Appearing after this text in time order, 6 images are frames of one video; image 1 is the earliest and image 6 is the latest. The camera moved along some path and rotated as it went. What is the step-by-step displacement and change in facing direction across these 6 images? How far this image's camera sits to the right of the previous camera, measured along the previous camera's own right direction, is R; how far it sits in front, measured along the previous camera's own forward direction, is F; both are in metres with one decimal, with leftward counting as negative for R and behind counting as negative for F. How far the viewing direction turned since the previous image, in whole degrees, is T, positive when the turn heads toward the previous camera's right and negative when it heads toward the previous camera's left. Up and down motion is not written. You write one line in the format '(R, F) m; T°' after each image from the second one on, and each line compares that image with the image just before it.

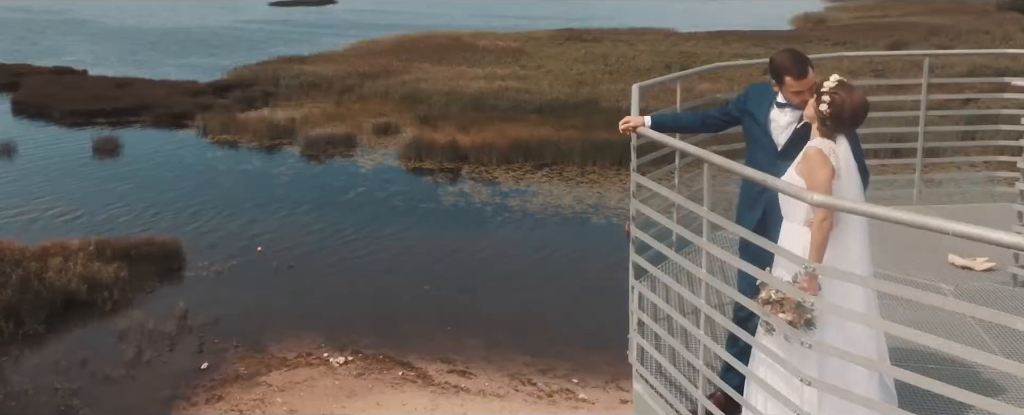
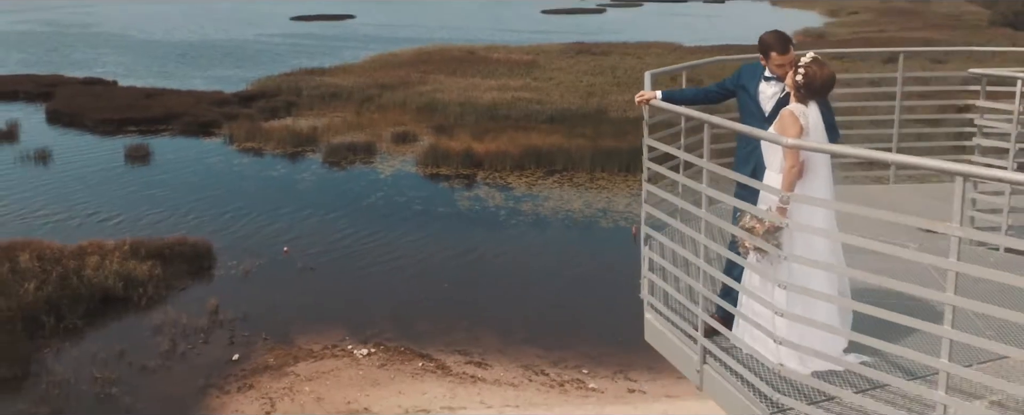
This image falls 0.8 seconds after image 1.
(-0.1, -0.8) m; 0°
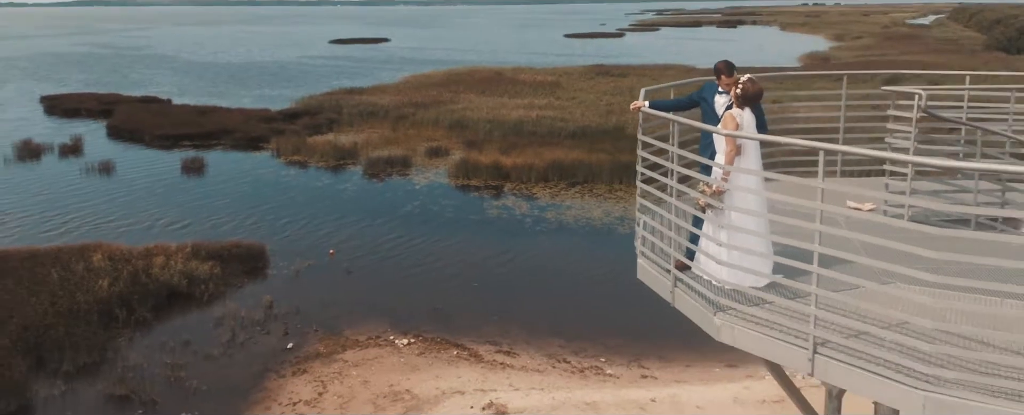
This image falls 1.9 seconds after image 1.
(-0.1, -1.7) m; -1°
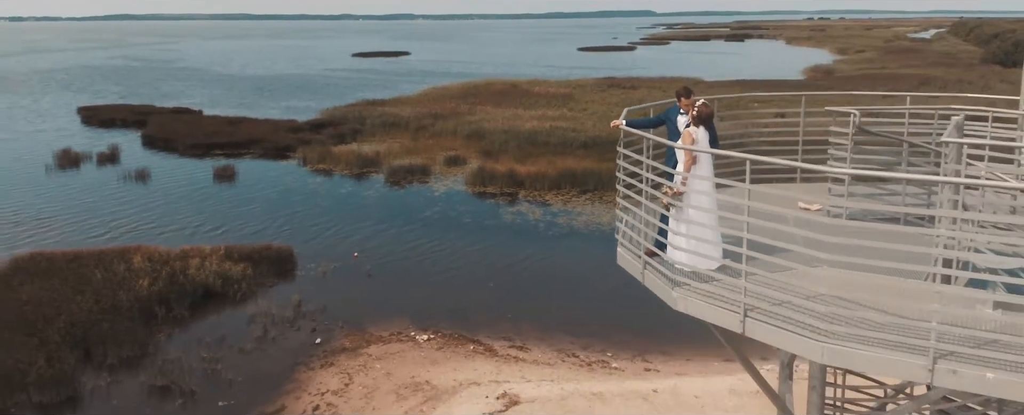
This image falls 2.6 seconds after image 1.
(+0.1, -1.2) m; -1°
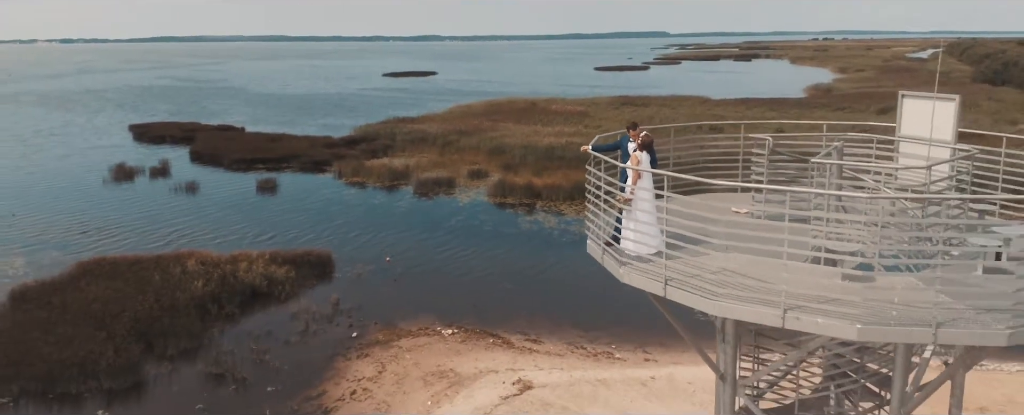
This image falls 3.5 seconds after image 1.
(+0.2, -2.1) m; -1°
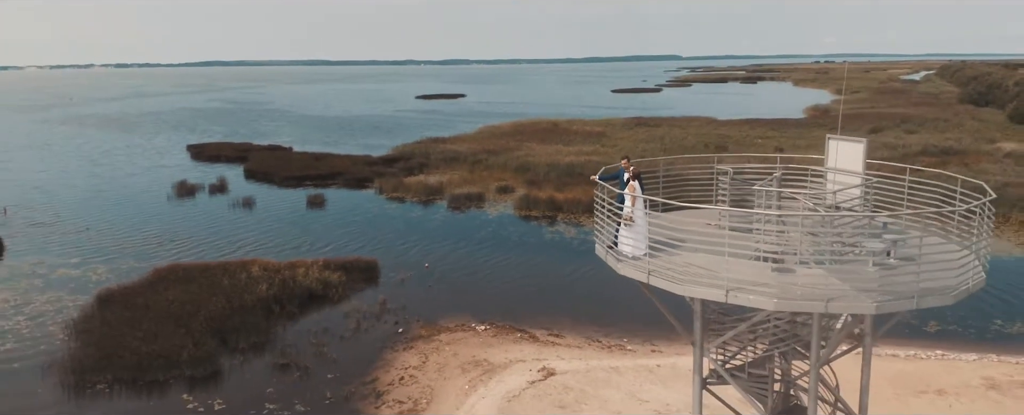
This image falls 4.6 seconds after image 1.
(0.0, -2.9) m; -1°
